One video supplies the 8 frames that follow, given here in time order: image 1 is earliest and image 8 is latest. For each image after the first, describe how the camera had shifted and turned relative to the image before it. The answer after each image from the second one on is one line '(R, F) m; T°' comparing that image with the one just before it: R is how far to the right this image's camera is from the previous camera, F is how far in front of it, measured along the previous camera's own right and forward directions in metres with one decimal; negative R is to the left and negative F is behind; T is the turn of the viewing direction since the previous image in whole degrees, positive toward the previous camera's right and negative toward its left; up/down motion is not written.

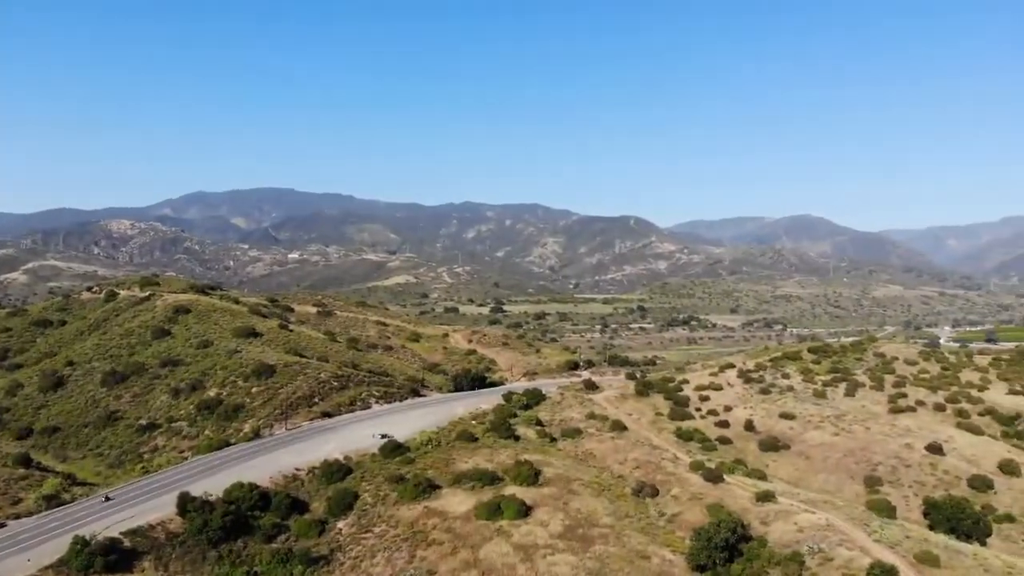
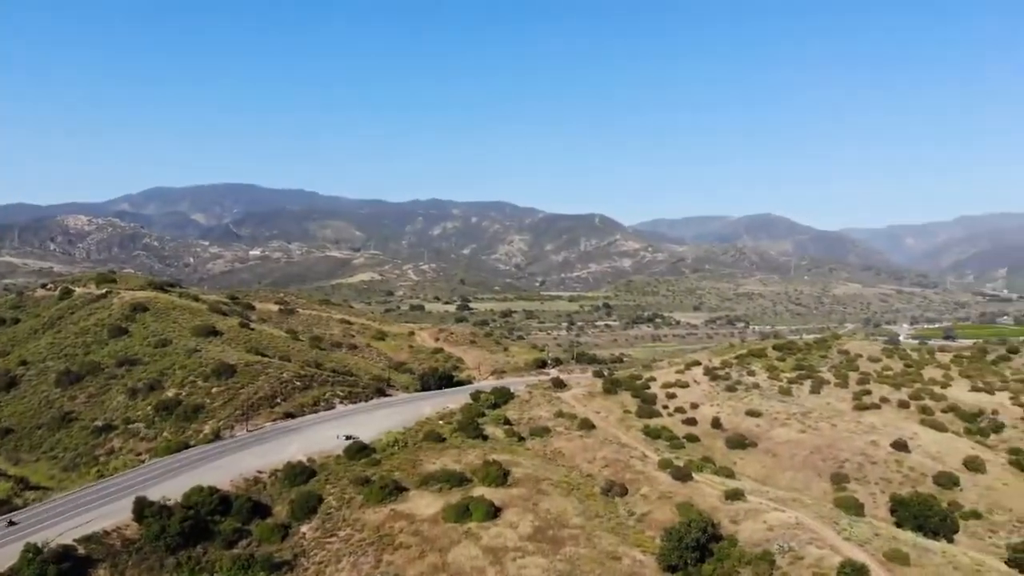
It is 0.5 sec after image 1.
(-0.2, +0.7) m; +2°
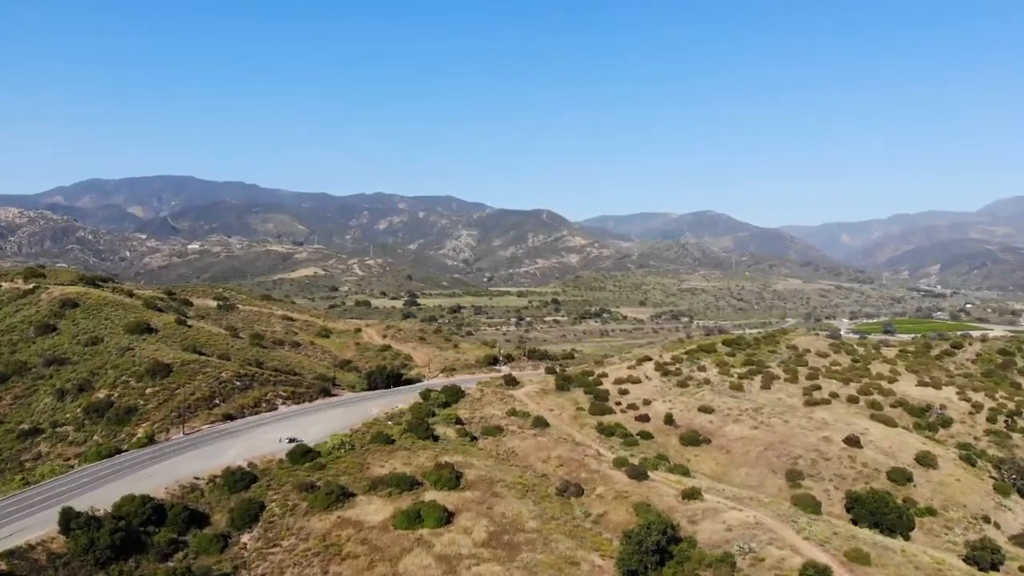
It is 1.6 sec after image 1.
(-0.3, +1.5) m; +4°
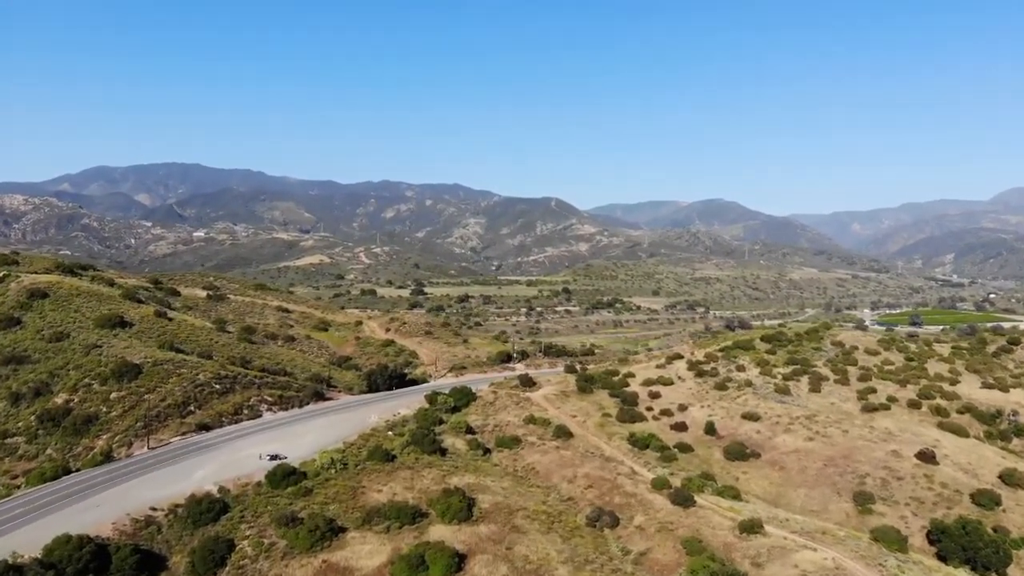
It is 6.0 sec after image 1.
(-0.6, +6.8) m; -1°
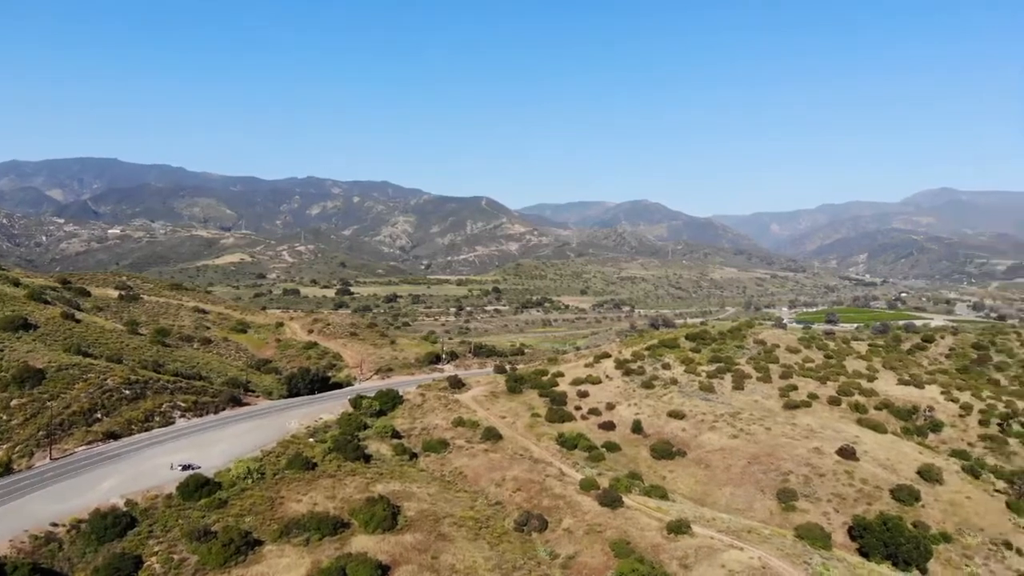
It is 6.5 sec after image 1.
(+0.1, +0.8) m; +5°
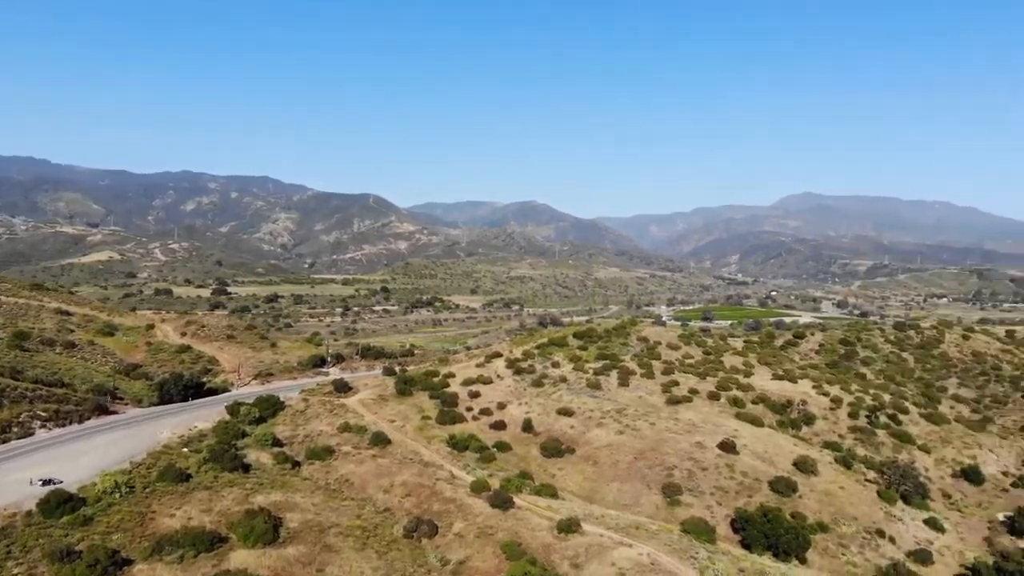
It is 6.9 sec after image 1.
(0.0, +0.7) m; +8°
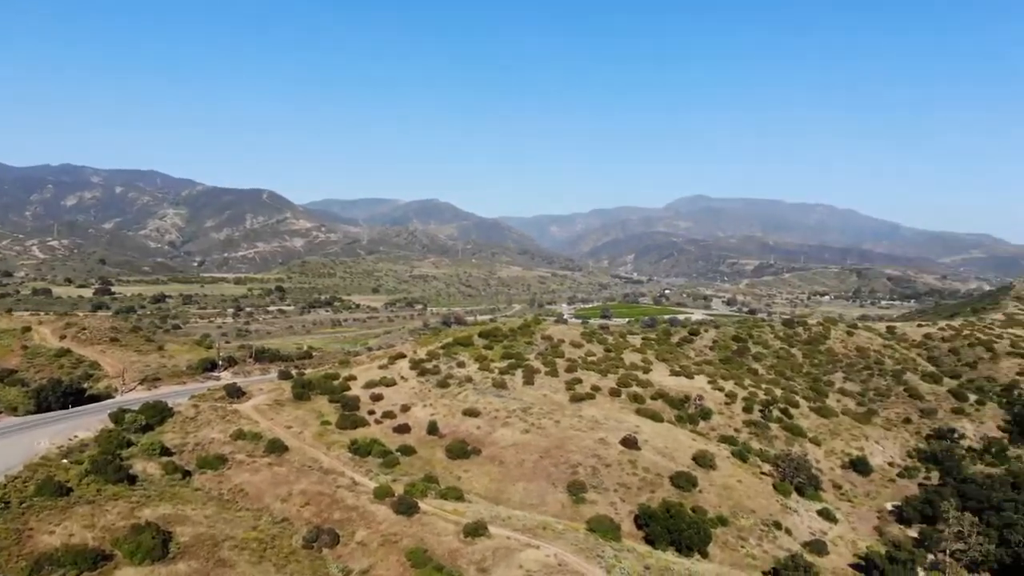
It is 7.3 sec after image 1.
(-0.1, +0.6) m; +7°
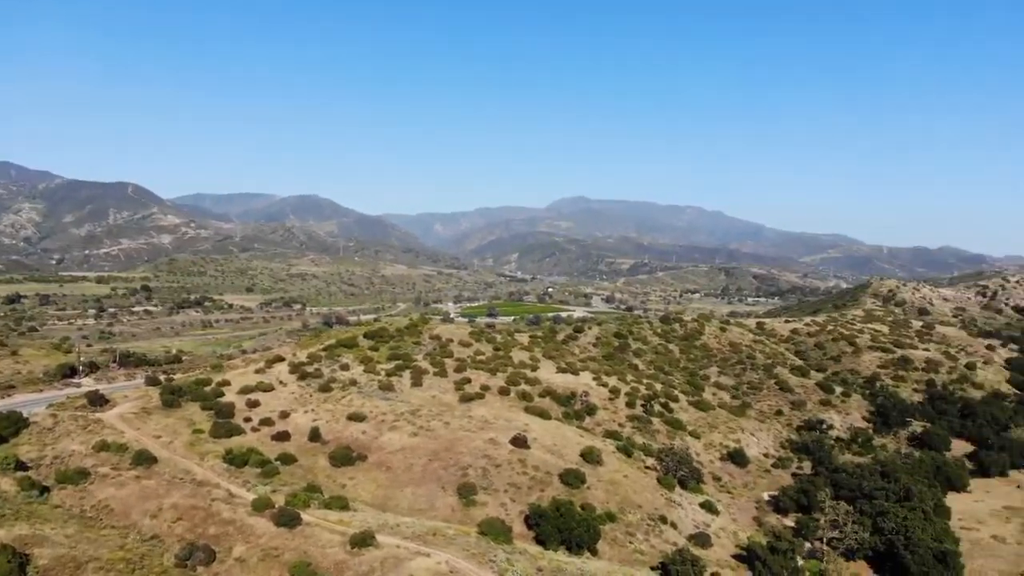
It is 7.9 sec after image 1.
(-0.3, +0.7) m; +8°
